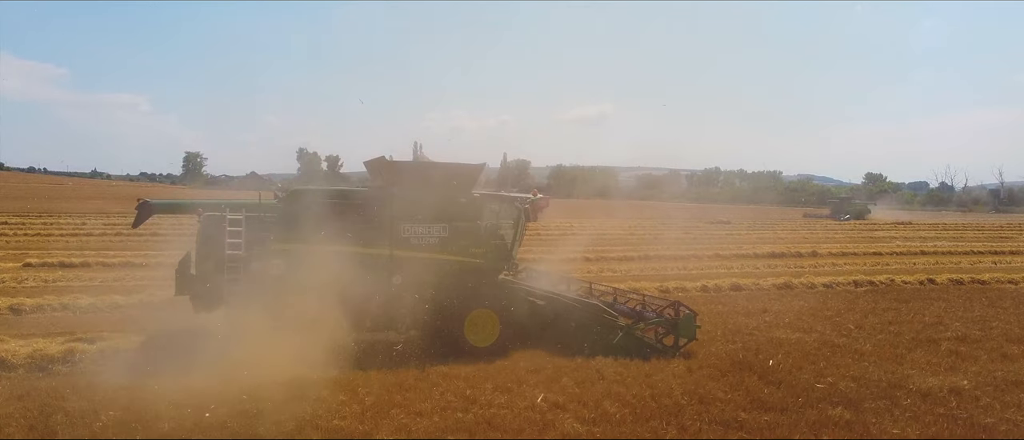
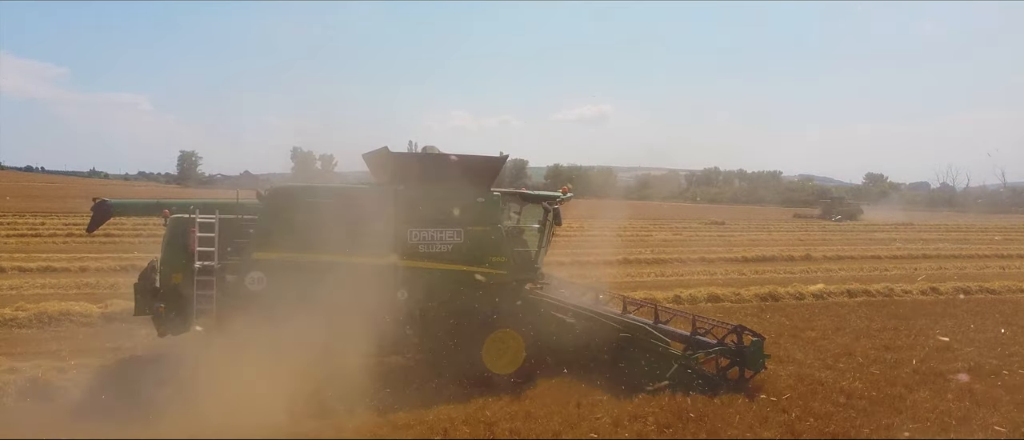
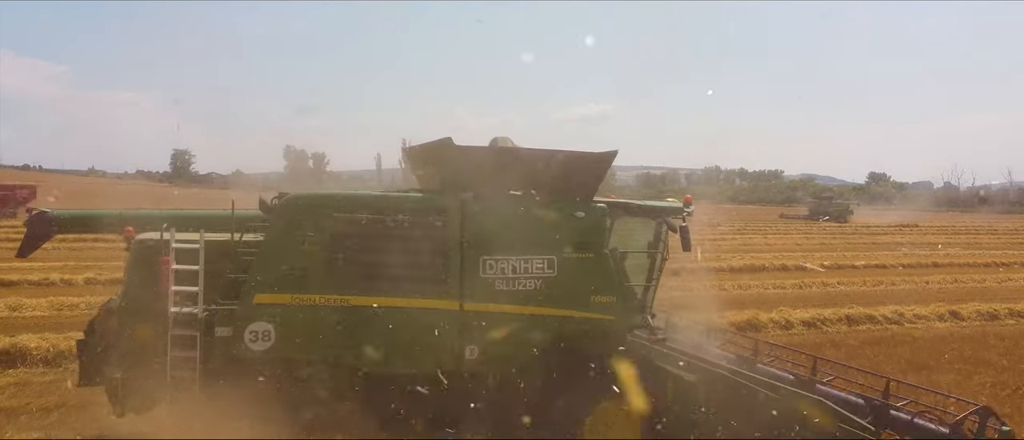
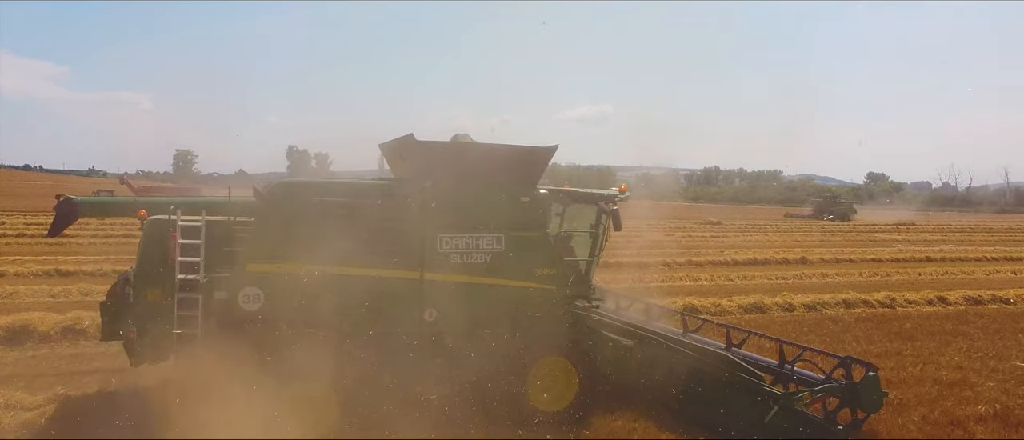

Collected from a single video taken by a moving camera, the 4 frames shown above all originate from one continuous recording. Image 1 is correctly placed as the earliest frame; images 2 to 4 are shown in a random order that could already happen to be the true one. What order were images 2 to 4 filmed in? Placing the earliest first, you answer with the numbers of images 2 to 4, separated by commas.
2, 4, 3
